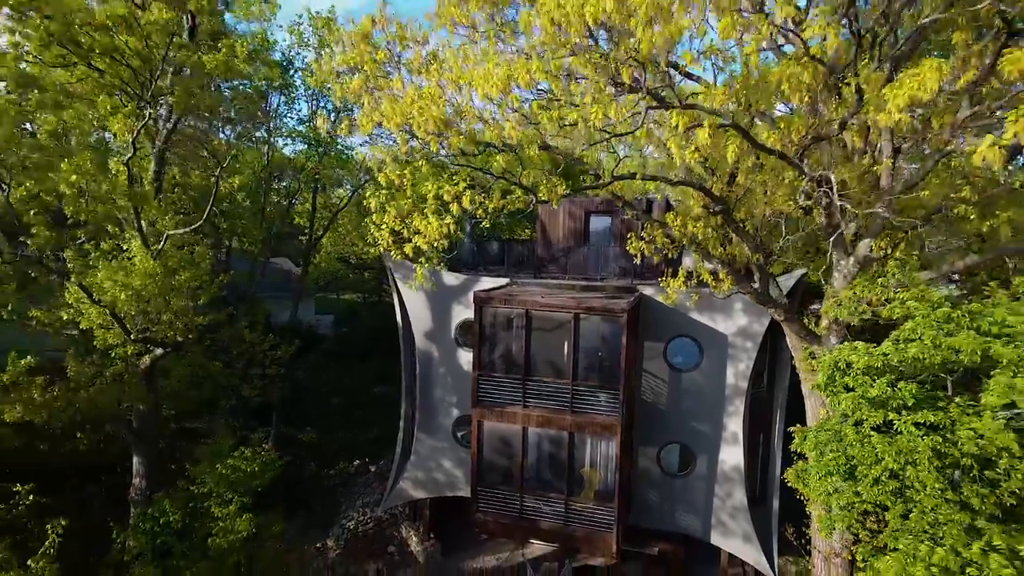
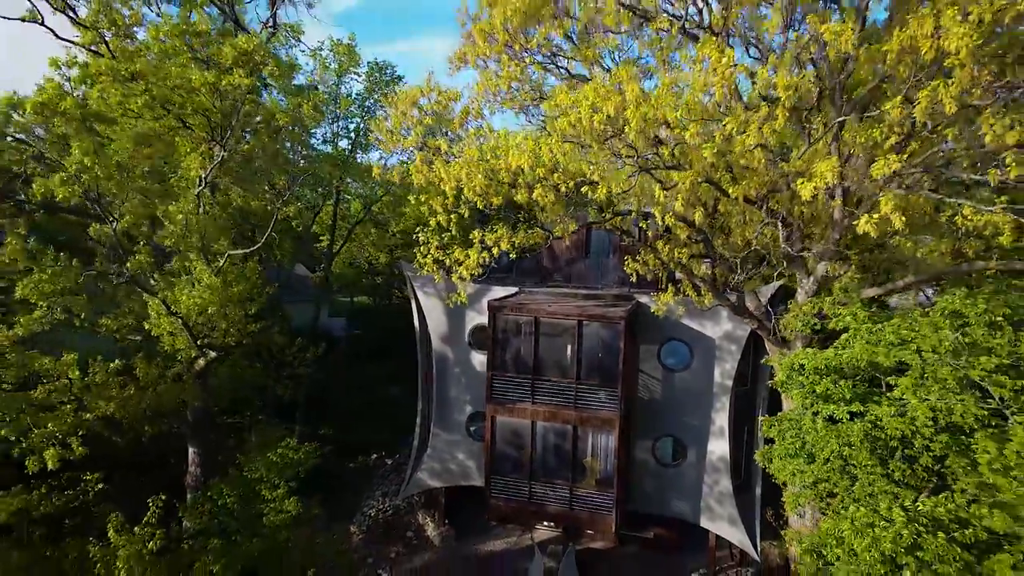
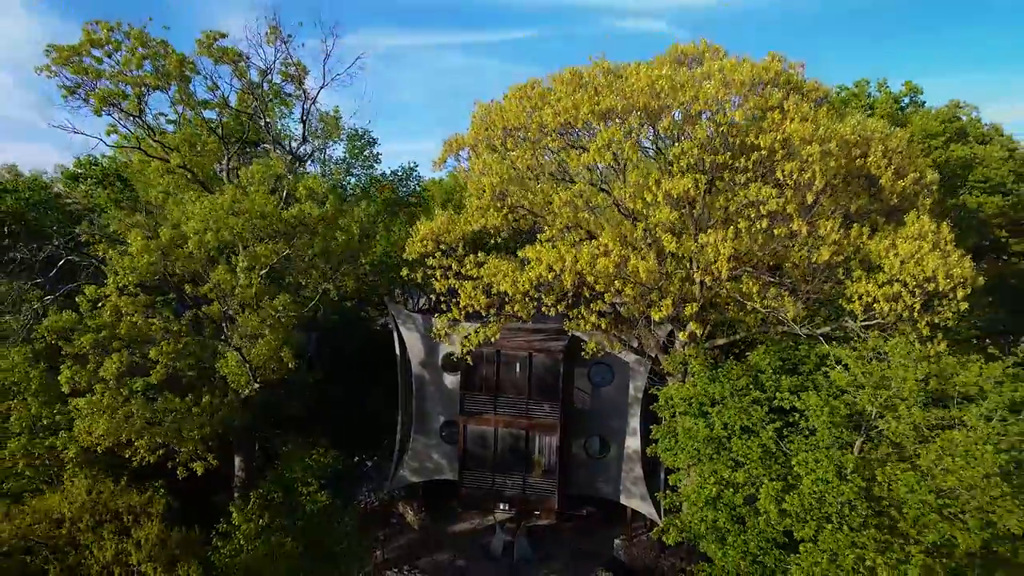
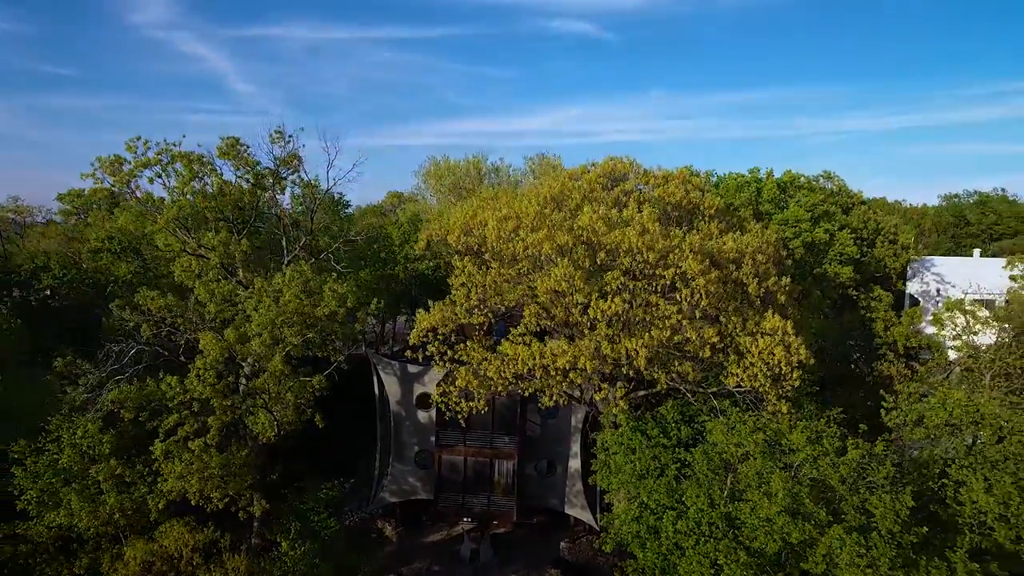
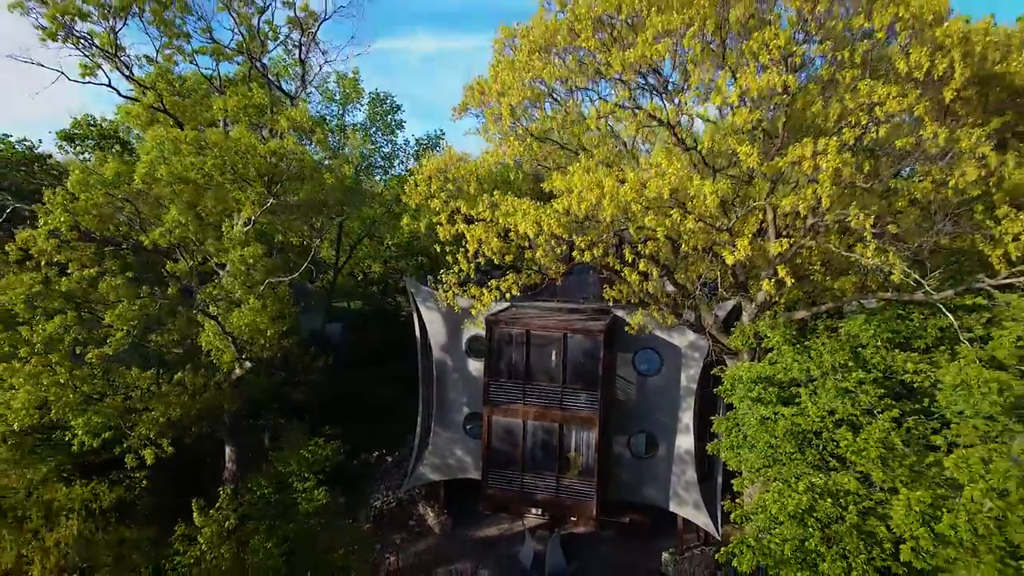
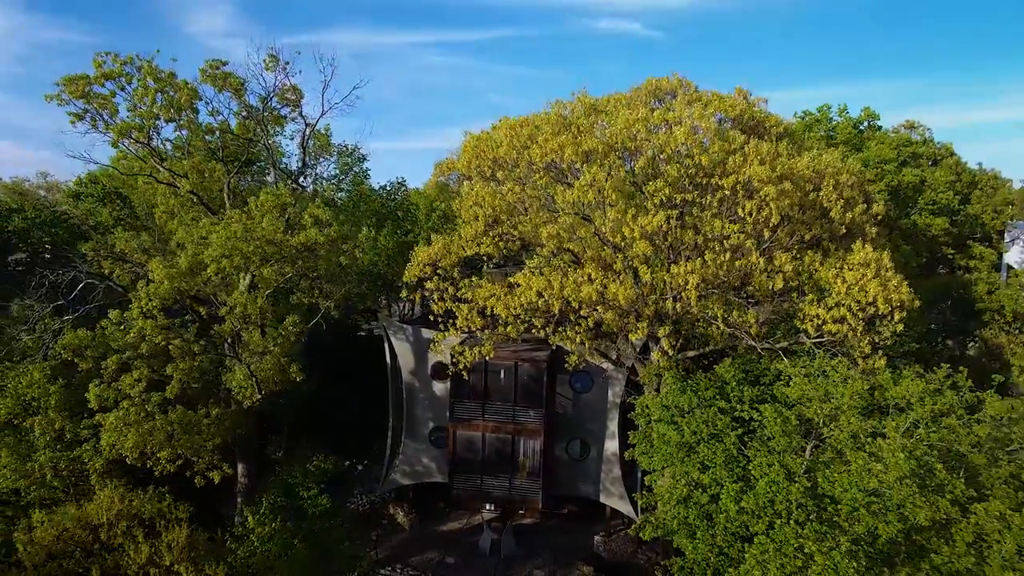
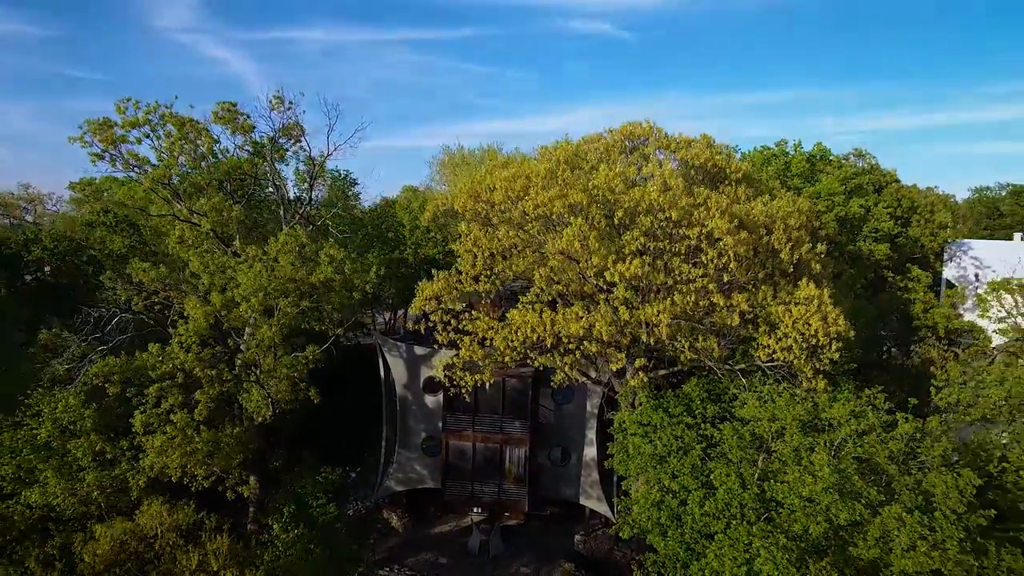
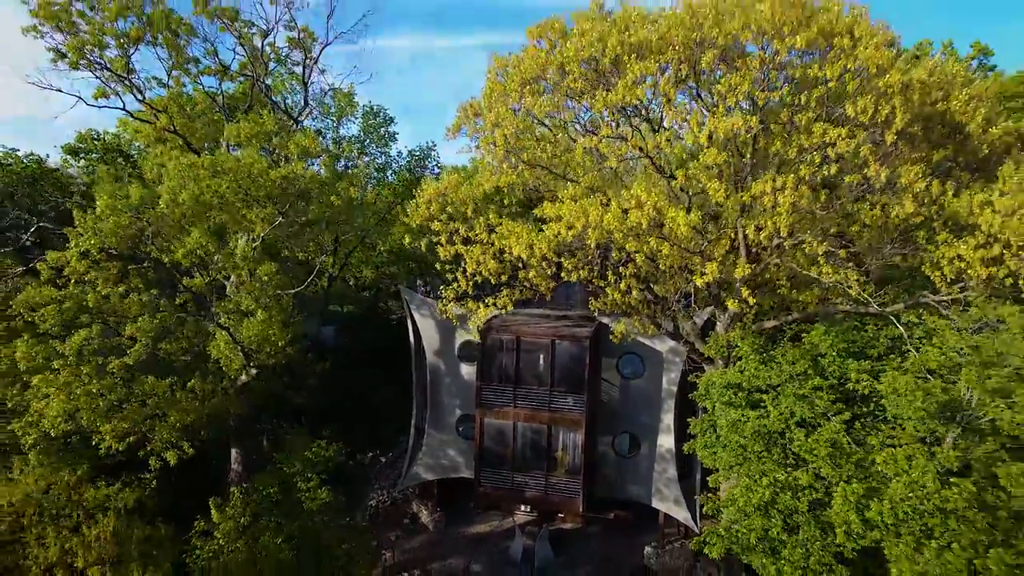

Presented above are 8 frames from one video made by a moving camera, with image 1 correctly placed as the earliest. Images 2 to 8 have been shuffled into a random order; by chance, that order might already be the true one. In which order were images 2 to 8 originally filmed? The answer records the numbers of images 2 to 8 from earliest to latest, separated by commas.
2, 5, 8, 3, 6, 7, 4
